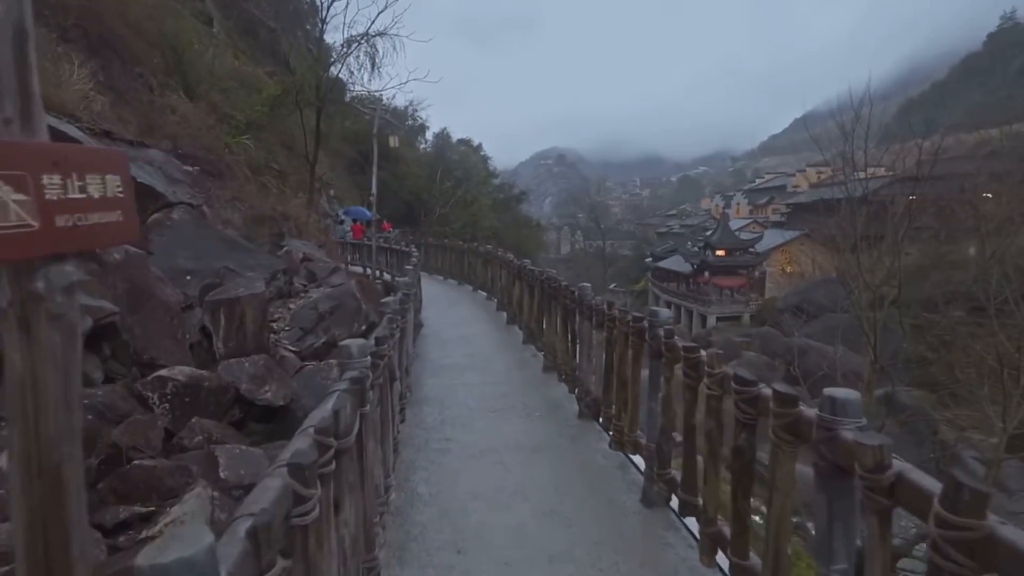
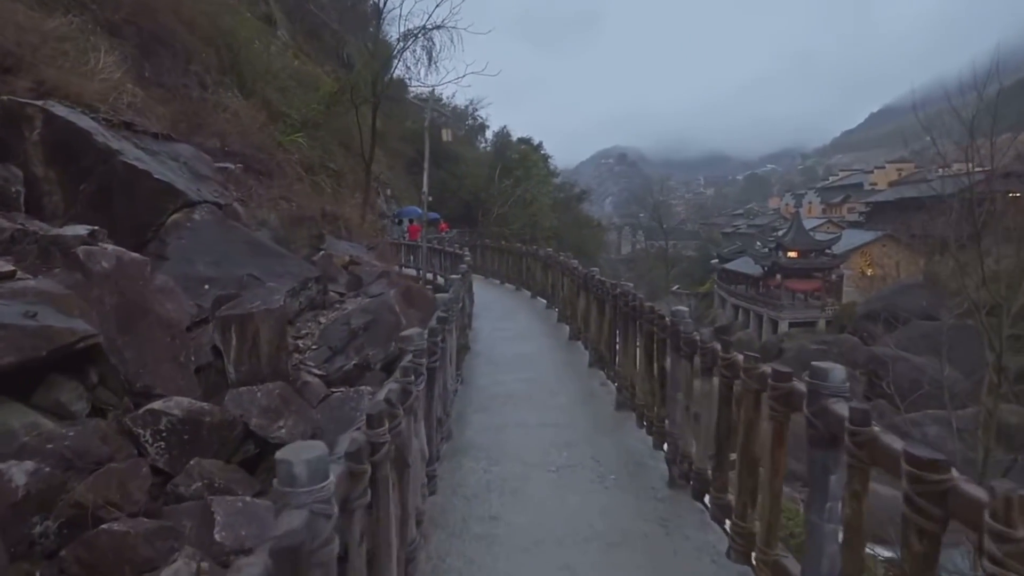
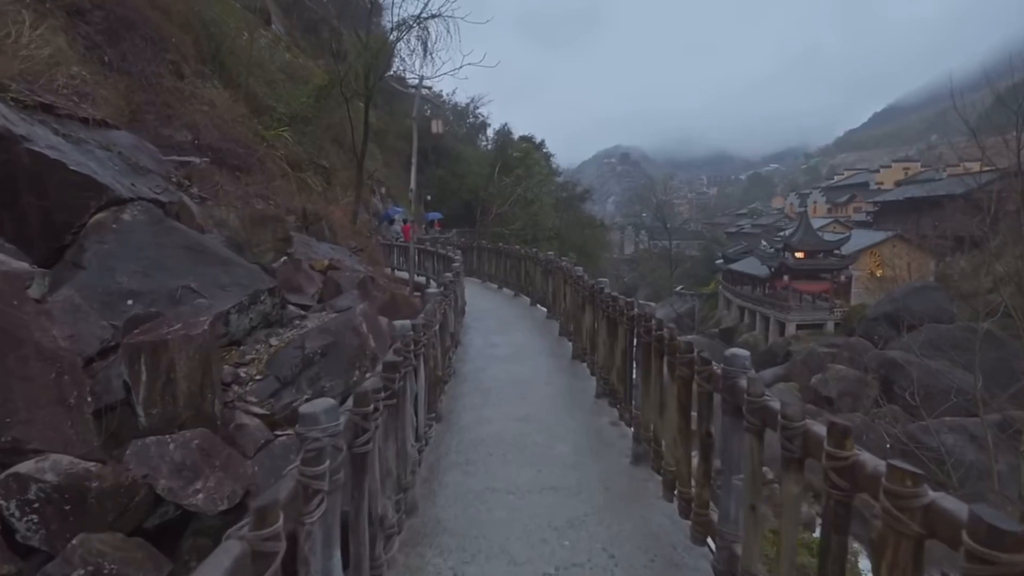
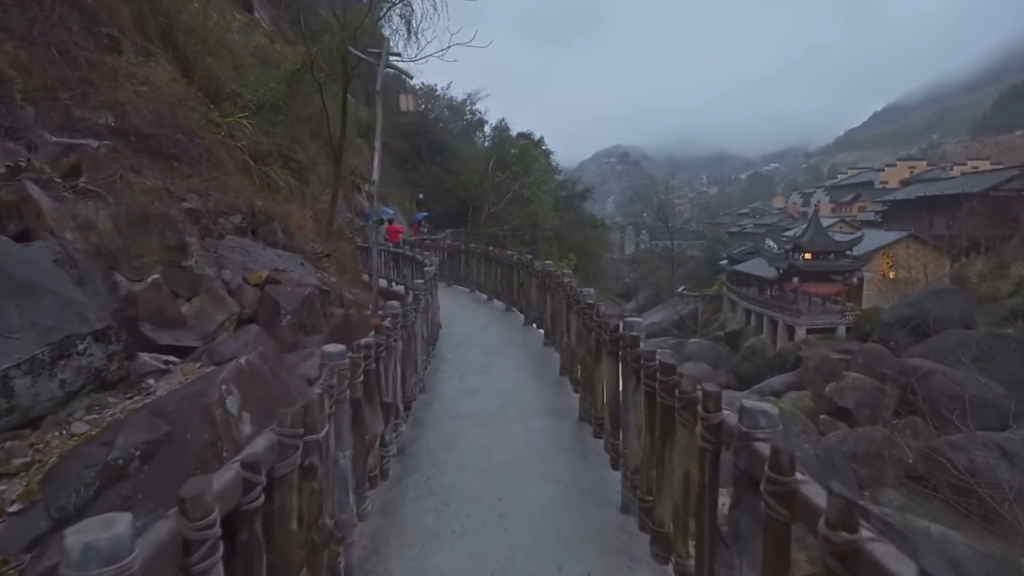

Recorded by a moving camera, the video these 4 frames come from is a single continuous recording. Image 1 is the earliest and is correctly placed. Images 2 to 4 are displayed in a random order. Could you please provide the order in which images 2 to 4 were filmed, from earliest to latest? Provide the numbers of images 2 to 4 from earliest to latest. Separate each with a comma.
2, 3, 4
